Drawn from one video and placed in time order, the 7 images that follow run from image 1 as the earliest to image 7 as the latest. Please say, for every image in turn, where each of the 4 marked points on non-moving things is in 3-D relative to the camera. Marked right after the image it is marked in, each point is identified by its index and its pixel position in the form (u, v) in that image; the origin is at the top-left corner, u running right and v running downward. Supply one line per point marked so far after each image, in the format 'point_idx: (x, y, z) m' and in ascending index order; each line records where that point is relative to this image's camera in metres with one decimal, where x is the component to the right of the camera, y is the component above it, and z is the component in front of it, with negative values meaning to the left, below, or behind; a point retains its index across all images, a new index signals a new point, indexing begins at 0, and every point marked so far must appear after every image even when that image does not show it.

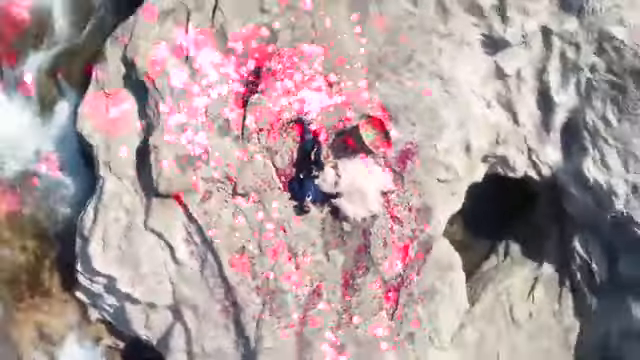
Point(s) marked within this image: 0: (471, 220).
0: (+0.3, -0.1, +1.2) m
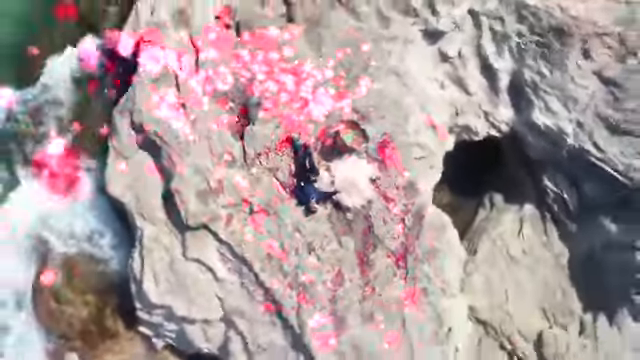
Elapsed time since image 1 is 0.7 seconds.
0: (+0.3, 0.0, +1.4) m
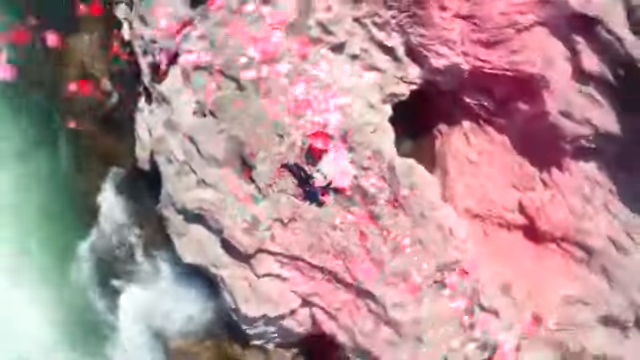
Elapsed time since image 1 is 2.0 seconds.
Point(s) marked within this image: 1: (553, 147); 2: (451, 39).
0: (+0.2, +0.1, +1.9) m
1: (+0.5, +0.1, +1.7) m
2: (+0.3, +0.3, +1.6) m
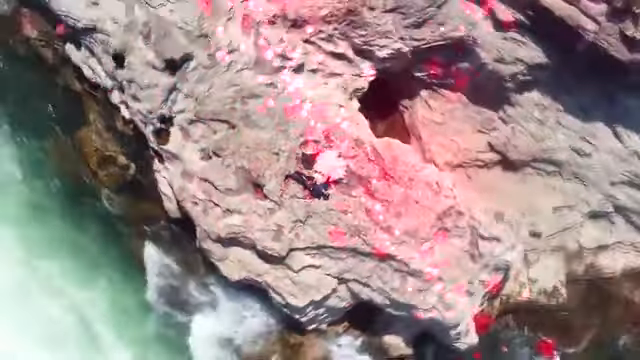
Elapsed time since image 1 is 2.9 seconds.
0: (+0.2, +0.2, +2.2) m
1: (+0.5, +0.2, +2.0) m
2: (+0.2, +0.4, +1.9) m
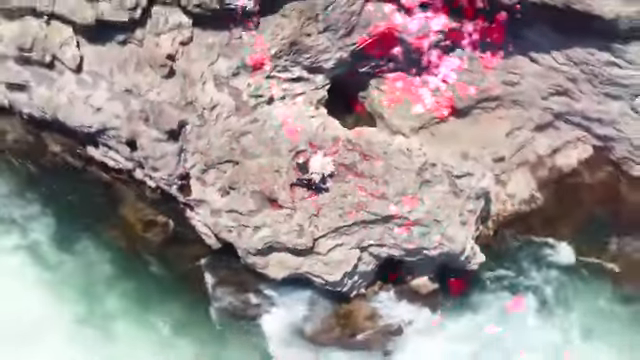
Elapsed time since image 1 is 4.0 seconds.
0: (+0.1, +0.2, +2.6) m
1: (+0.3, +0.4, +2.5) m
2: (0.0, +0.4, +2.4) m
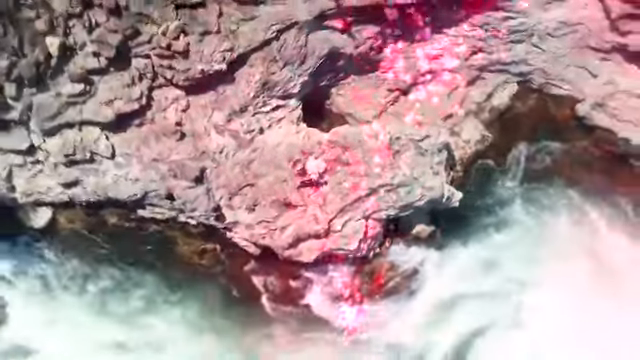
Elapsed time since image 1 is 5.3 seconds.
0: (0.0, +0.3, +3.3) m
1: (+0.2, +0.5, +3.2) m
2: (-0.1, +0.4, +3.1) m
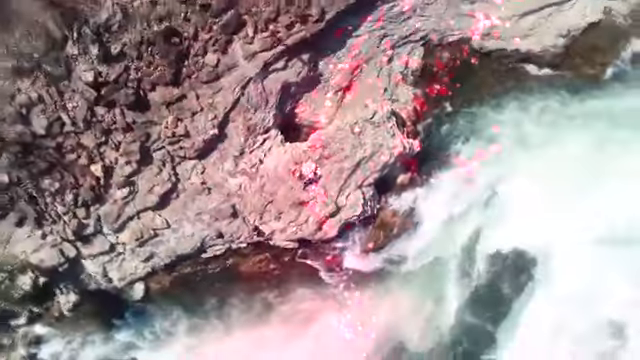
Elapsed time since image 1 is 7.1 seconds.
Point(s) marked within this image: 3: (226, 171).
0: (-0.1, +0.3, +4.4) m
1: (0.0, +0.5, +4.2) m
2: (-0.3, +0.3, +4.1) m
3: (-0.5, 0.0, +4.1) m
